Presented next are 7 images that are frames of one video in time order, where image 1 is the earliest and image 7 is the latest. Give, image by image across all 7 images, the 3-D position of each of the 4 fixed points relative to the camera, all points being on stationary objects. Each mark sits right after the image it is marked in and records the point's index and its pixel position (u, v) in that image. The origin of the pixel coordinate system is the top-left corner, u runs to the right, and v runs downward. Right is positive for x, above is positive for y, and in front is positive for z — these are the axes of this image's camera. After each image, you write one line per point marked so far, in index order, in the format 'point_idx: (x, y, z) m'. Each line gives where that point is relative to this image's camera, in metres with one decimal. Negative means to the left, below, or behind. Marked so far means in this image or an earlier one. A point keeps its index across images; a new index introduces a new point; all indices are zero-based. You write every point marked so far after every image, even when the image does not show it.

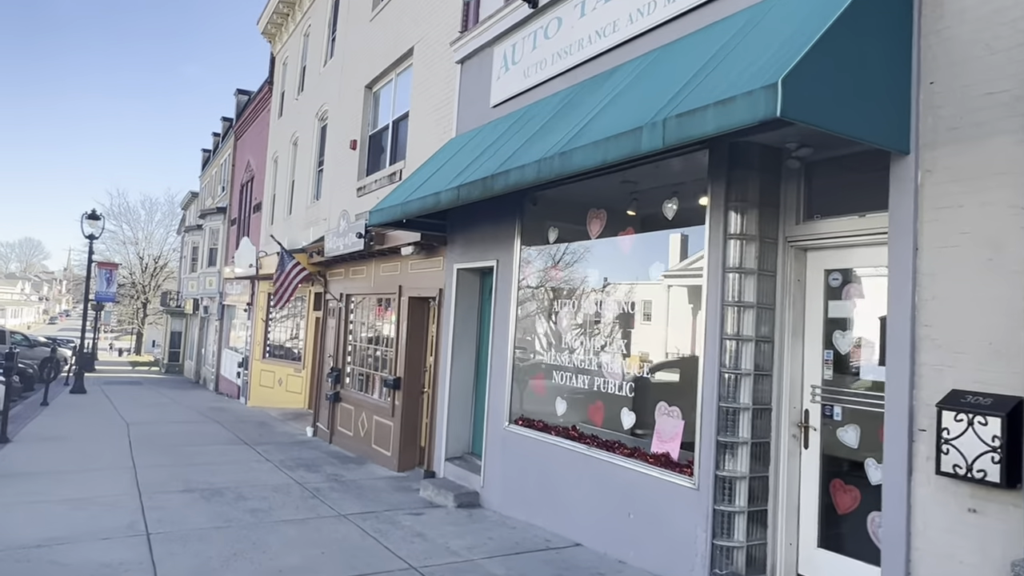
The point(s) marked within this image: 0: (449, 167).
0: (-0.6, +1.1, +6.8) m
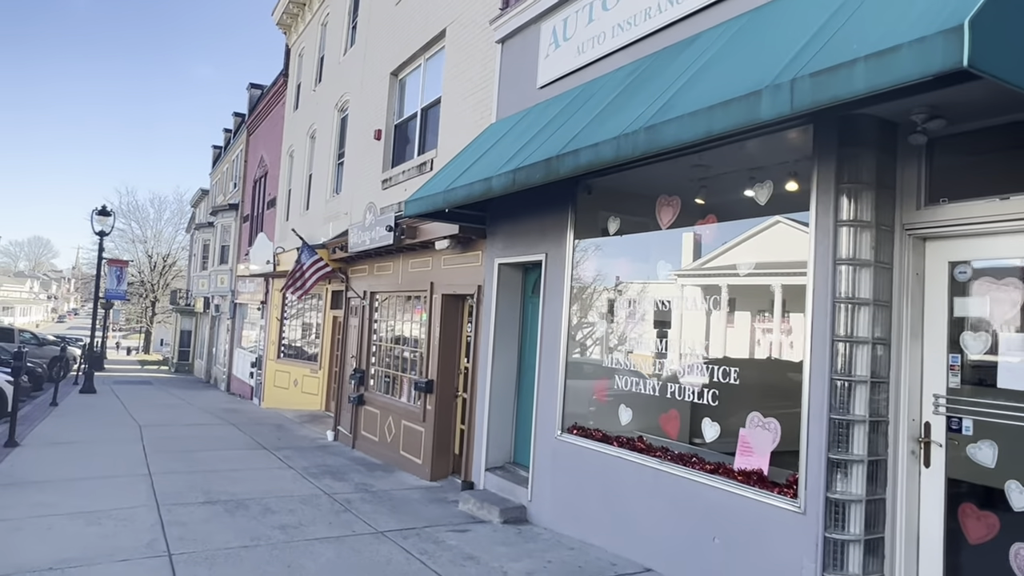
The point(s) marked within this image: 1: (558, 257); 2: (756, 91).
0: (-0.2, +1.2, +6.3) m
1: (+0.4, +0.3, +6.4) m
2: (+1.1, +0.9, +3.4) m
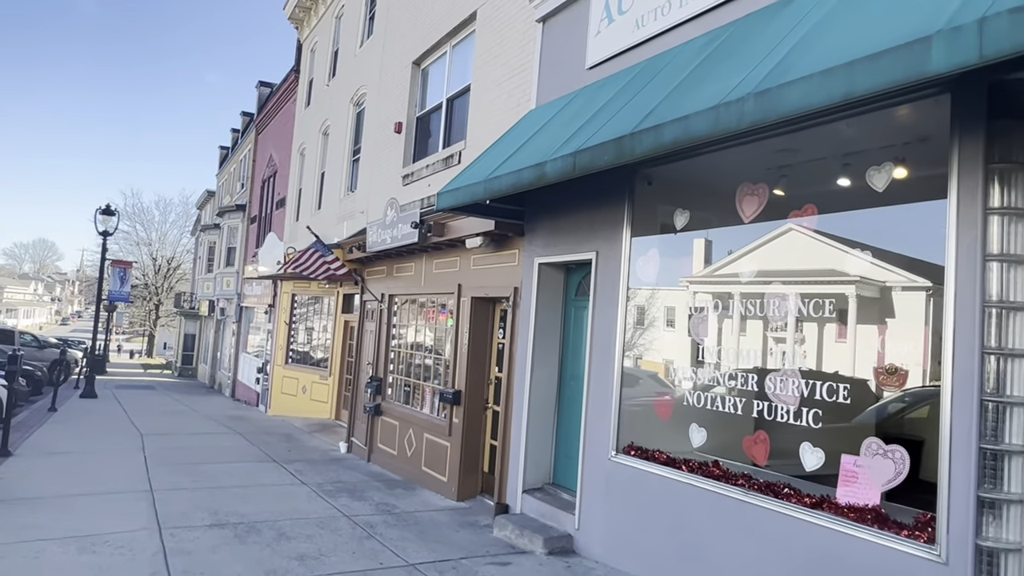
0: (+0.2, +1.2, +5.6) m
1: (+0.8, +0.2, +5.7) m
2: (+1.5, +0.9, +2.7) m
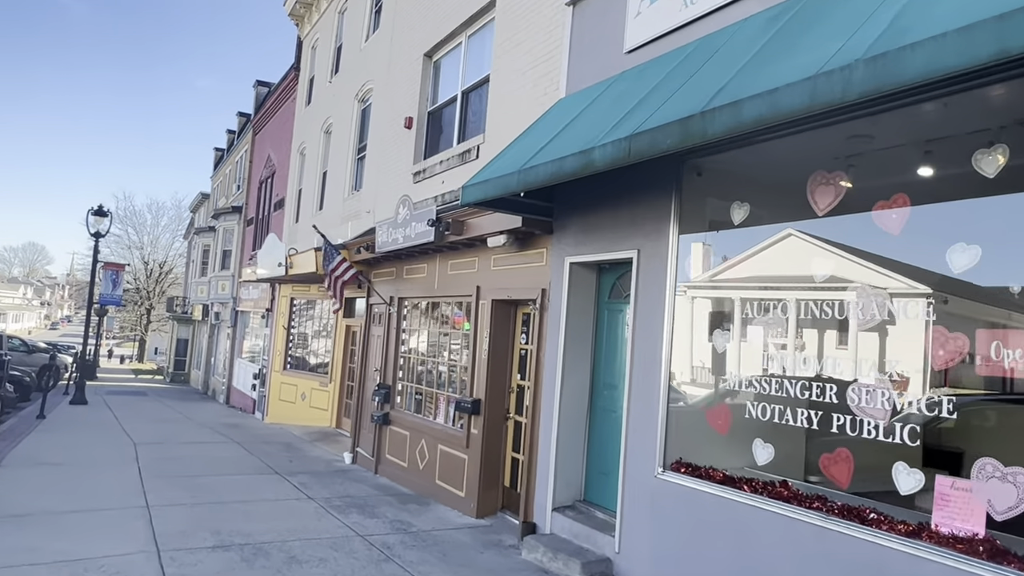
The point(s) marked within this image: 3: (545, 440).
0: (+0.5, +1.2, +5.1) m
1: (+1.1, +0.2, +5.3) m
2: (+1.8, +0.9, +2.2) m
3: (+0.3, -1.3, +6.2) m
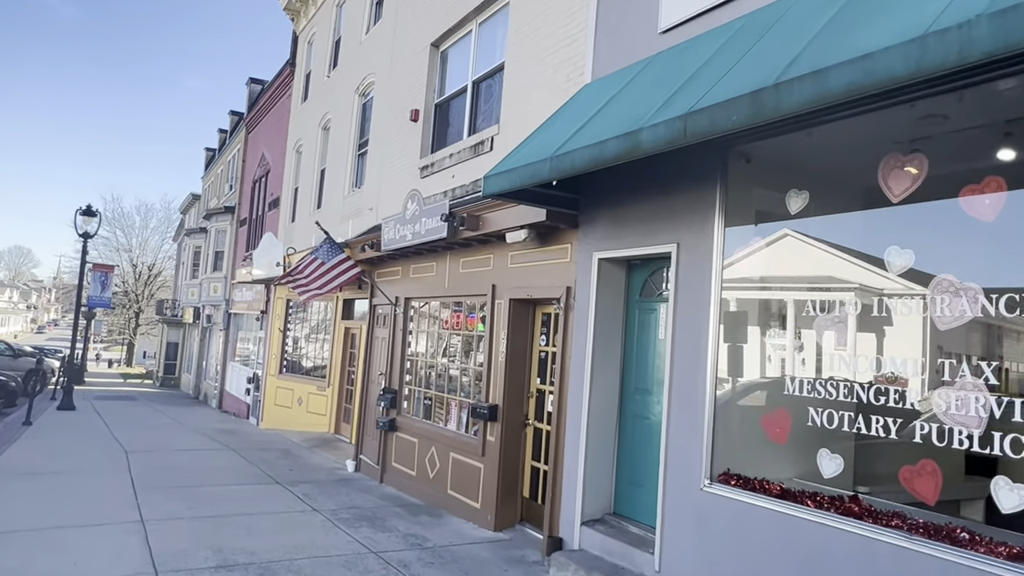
0: (+0.7, +1.2, +4.7) m
1: (+1.3, +0.3, +4.9) m
2: (+2.0, +1.0, +1.8) m
3: (+0.5, -1.3, +5.8) m
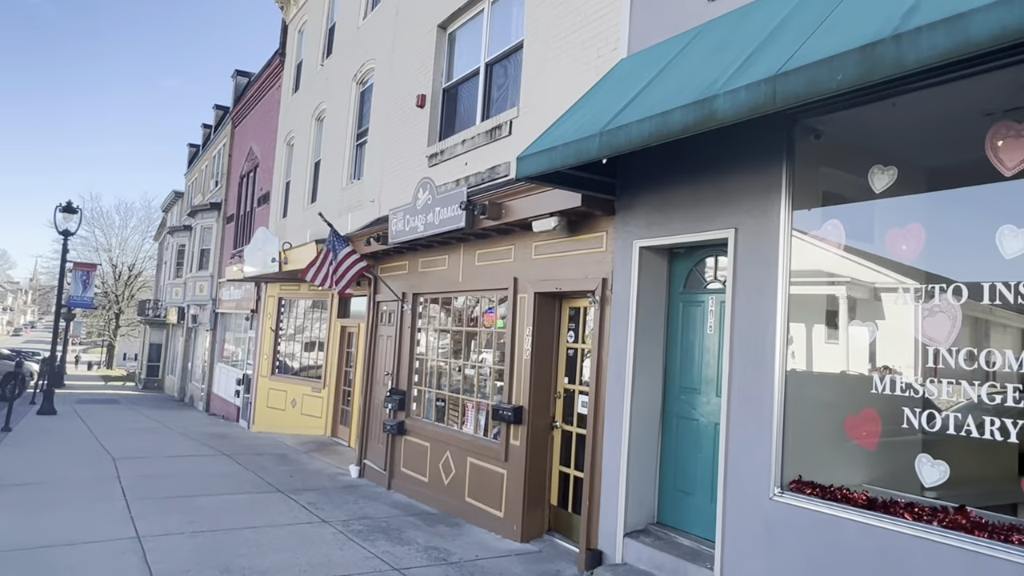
0: (+1.0, +1.2, +4.3) m
1: (+1.5, +0.3, +4.4) m
2: (+2.4, +1.0, +1.4) m
3: (+0.7, -1.2, +5.4) m
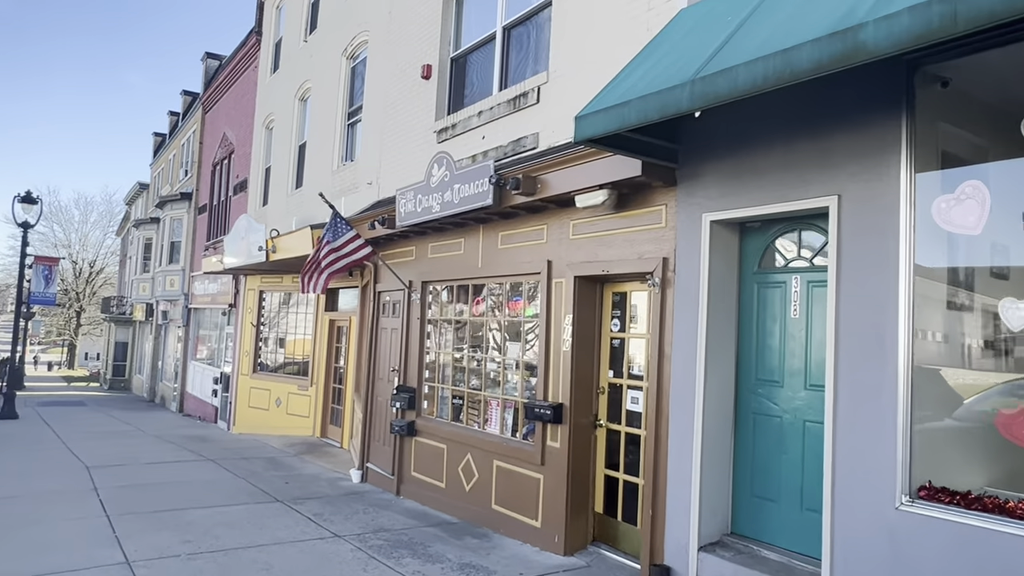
0: (+1.3, +1.4, +3.6) m
1: (+1.9, +0.5, +3.8) m
2: (+2.9, +1.2, +0.8) m
3: (+1.1, -1.1, +4.7) m
